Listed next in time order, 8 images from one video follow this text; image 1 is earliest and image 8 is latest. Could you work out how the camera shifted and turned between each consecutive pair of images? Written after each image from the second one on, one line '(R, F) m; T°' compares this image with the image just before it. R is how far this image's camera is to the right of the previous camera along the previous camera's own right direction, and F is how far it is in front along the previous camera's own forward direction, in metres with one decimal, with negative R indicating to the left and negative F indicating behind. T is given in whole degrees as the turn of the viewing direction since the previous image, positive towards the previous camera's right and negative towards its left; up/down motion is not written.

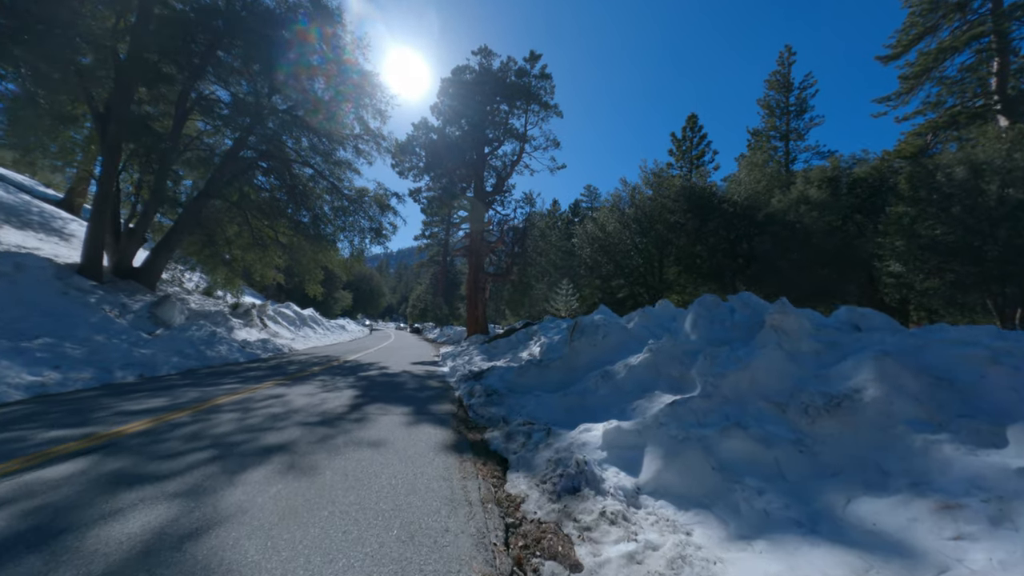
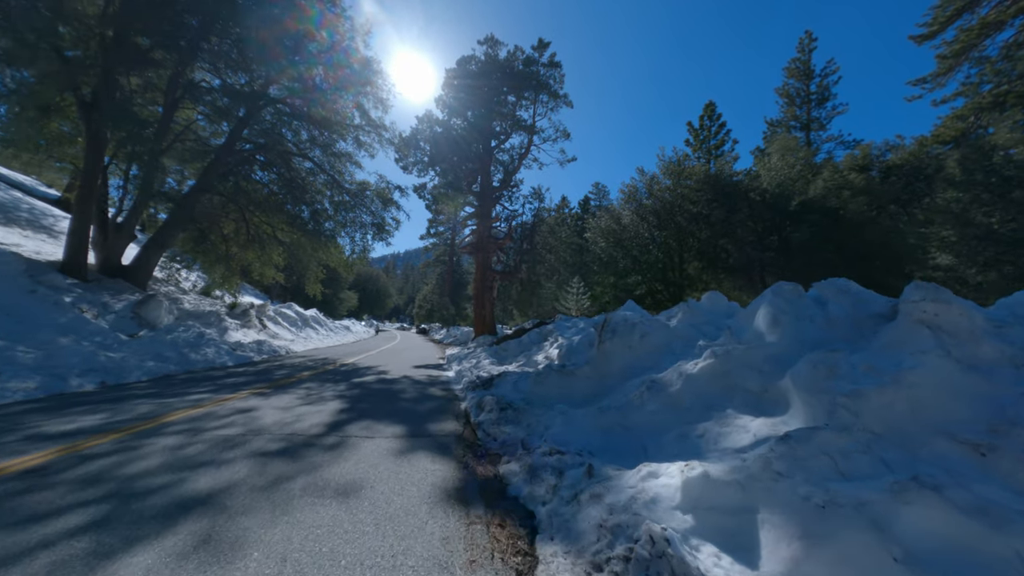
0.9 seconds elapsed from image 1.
(-0.2, +1.2) m; -1°
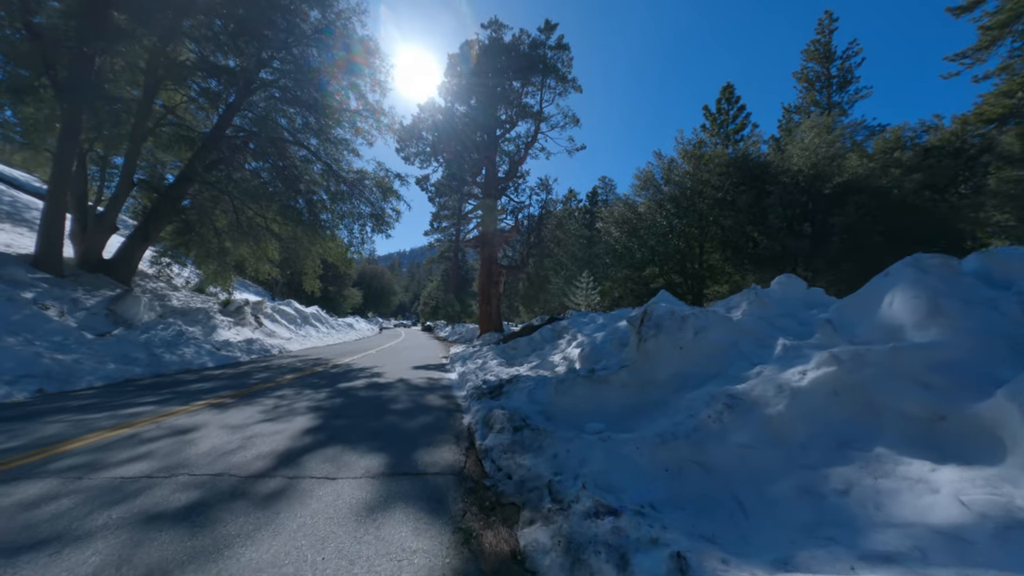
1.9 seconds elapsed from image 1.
(-0.1, +1.3) m; -1°
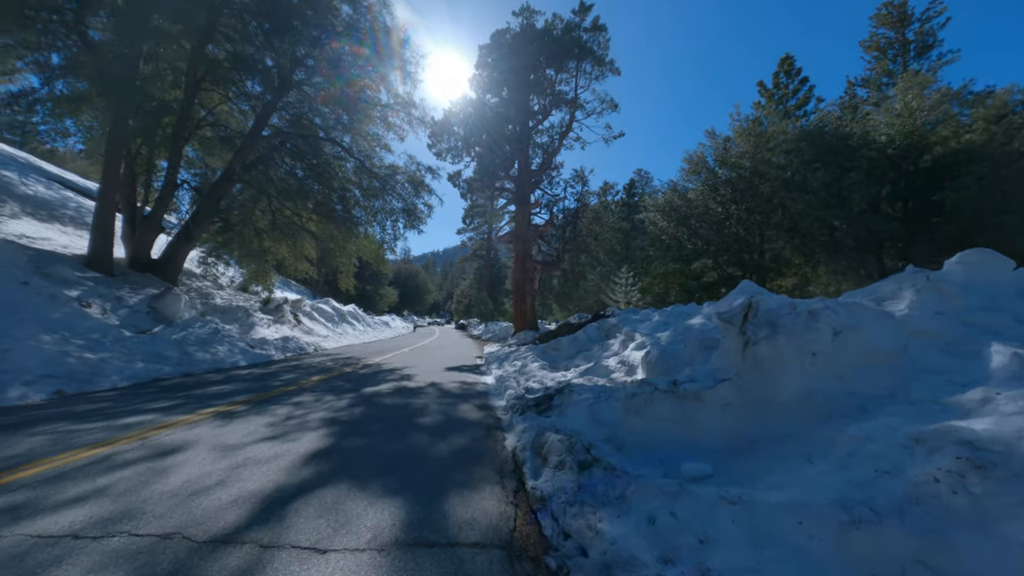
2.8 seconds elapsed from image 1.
(-0.3, +1.1) m; -5°
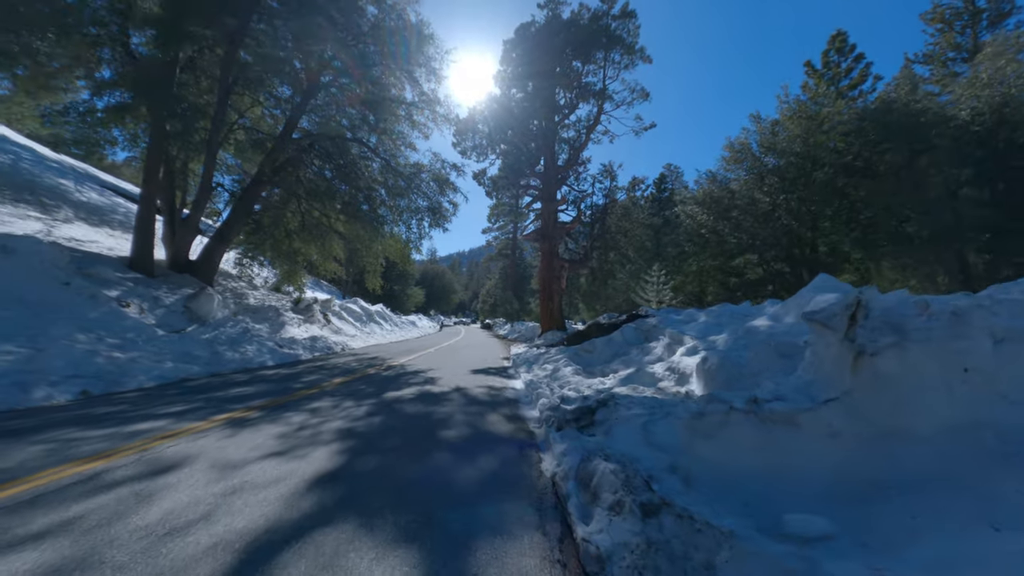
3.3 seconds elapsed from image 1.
(-0.1, +0.6) m; -4°
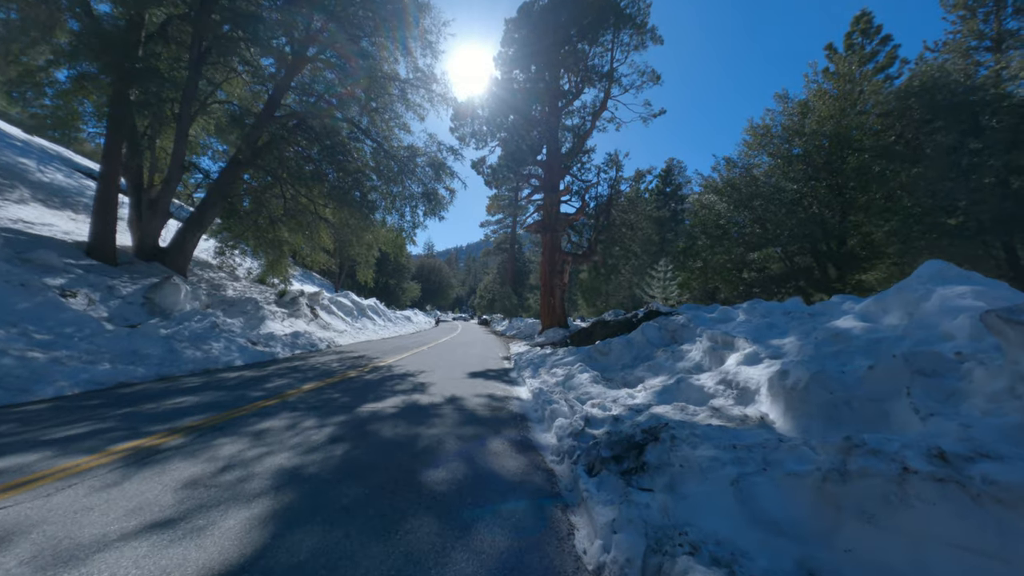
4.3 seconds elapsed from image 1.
(-0.2, +1.3) m; 0°
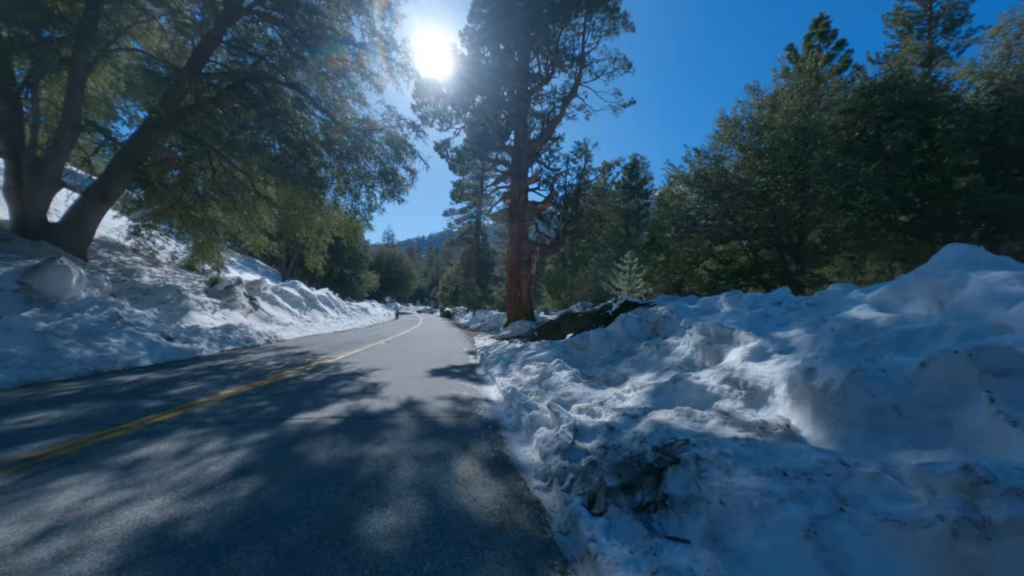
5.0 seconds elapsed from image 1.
(-0.1, +0.9) m; +6°
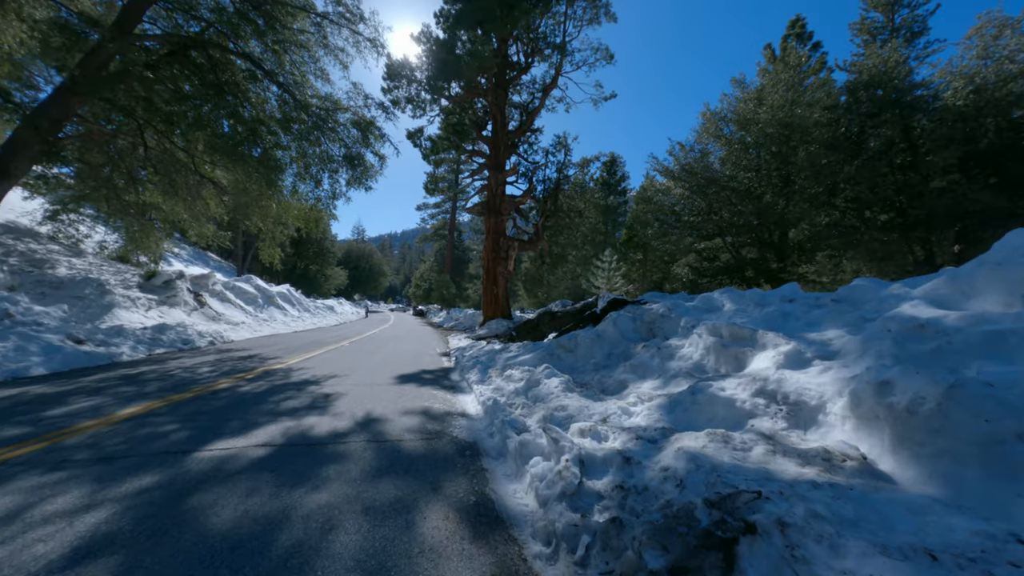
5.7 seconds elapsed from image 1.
(-0.1, +0.9) m; +4°
